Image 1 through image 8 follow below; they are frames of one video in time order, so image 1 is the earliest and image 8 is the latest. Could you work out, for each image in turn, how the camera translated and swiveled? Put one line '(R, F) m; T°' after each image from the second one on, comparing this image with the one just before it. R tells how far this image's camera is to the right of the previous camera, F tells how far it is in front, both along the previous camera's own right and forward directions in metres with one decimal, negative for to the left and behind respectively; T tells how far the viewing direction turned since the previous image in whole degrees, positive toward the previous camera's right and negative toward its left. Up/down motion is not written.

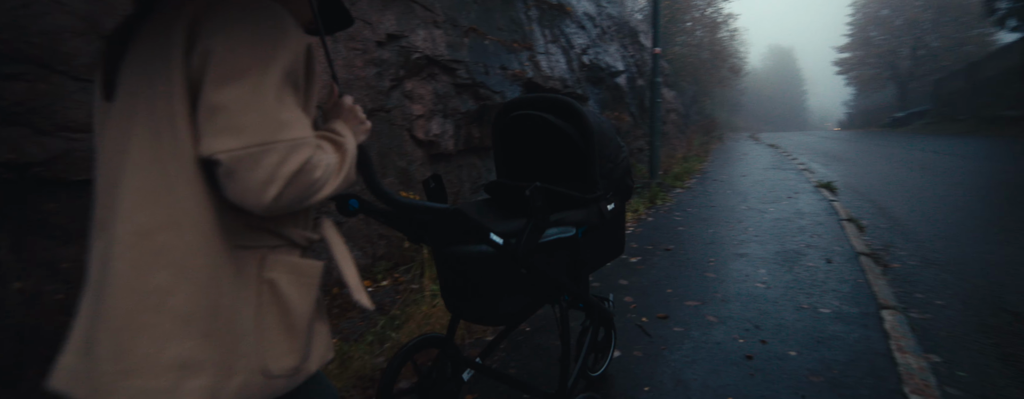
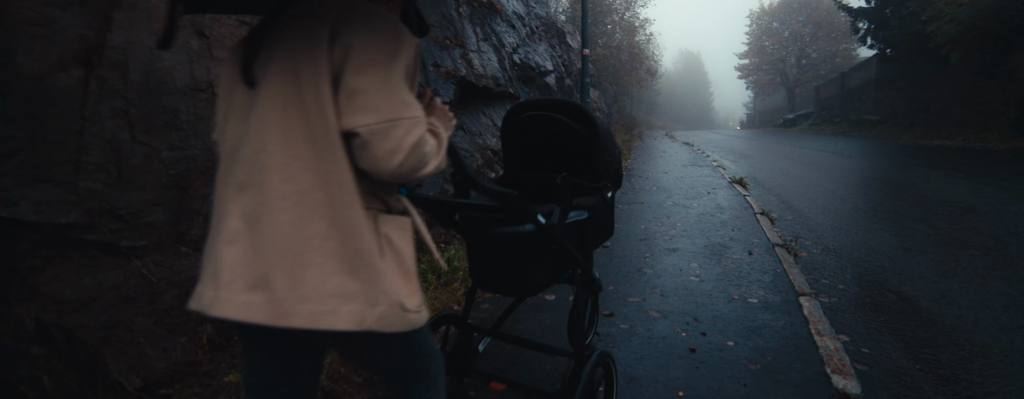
(-0.1, +0.1) m; +9°
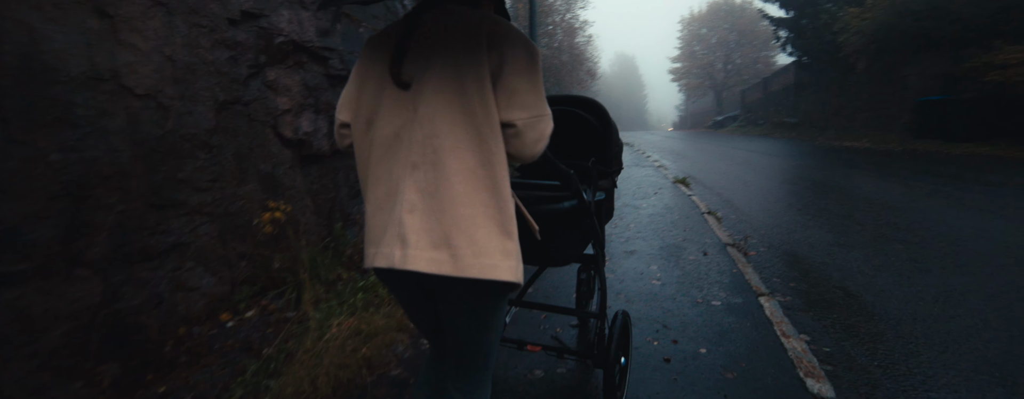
(-0.1, +0.2) m; +7°
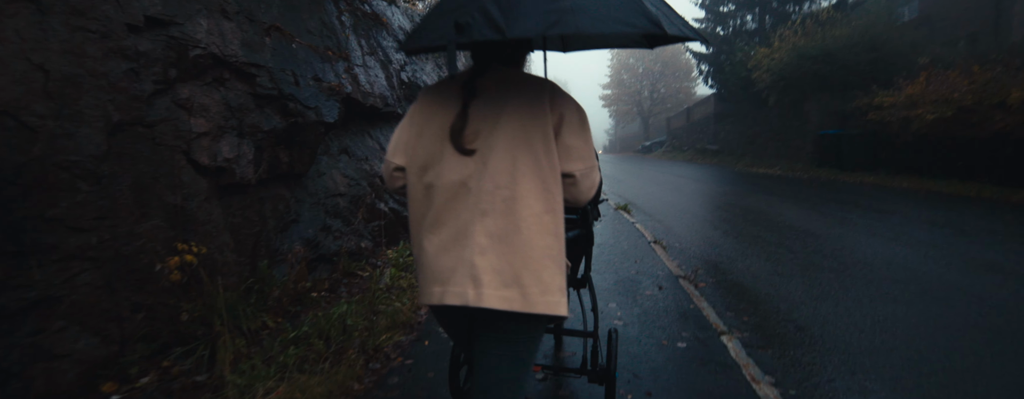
(-0.1, +0.3) m; +8°
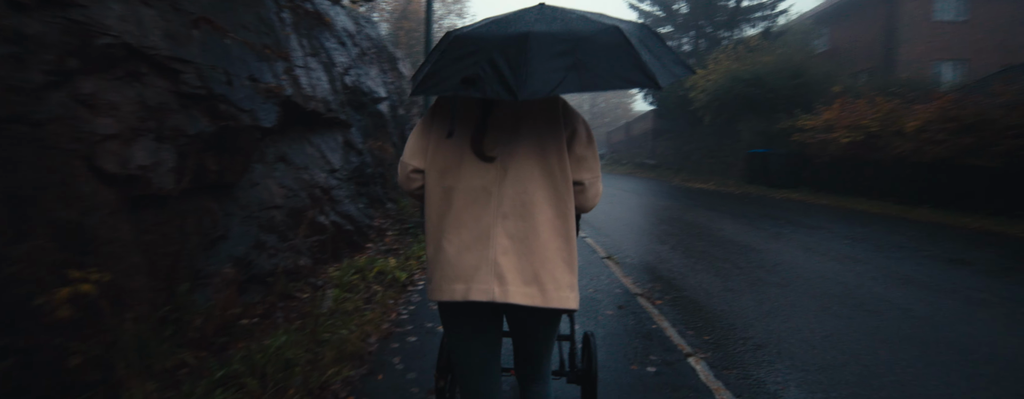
(-0.1, +0.2) m; +7°
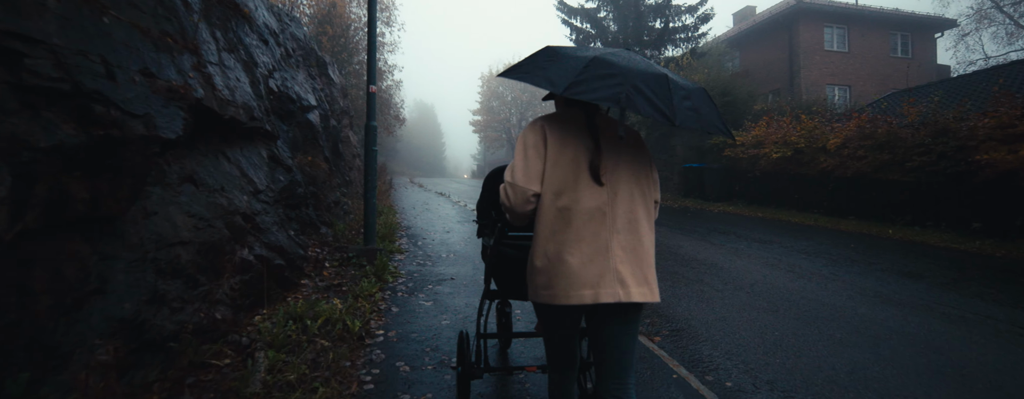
(-0.4, +0.8) m; +9°
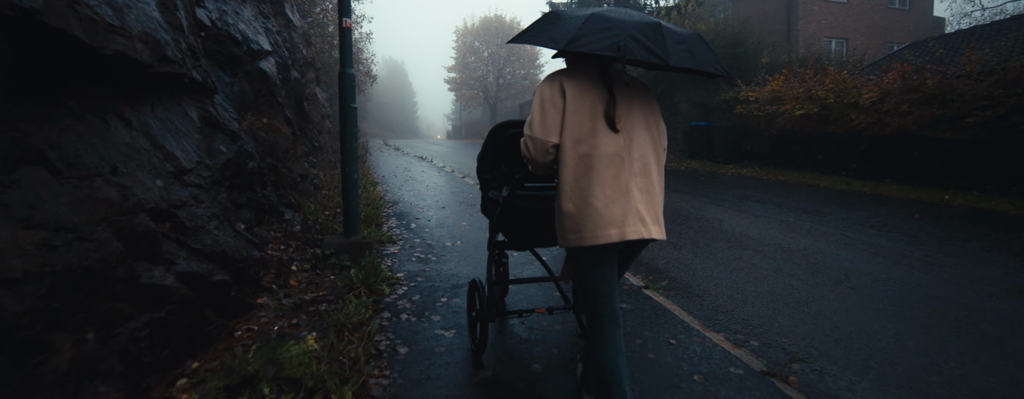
(-0.5, +1.5) m; +3°
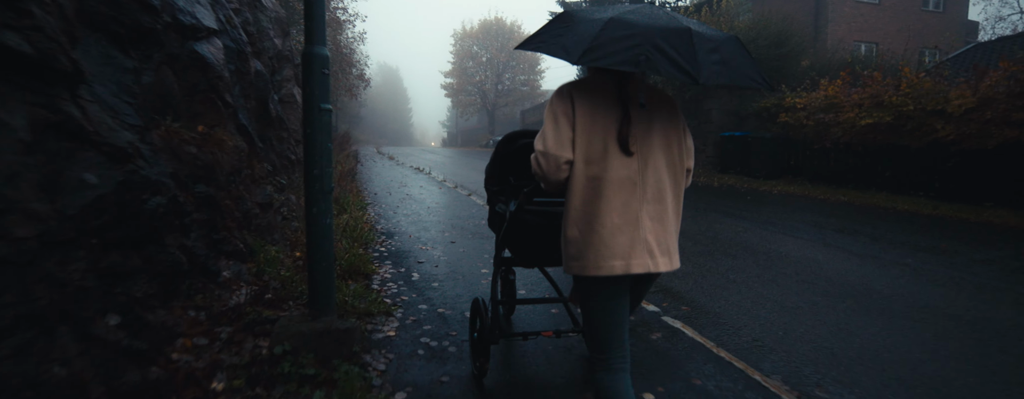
(-0.4, +1.8) m; +1°
